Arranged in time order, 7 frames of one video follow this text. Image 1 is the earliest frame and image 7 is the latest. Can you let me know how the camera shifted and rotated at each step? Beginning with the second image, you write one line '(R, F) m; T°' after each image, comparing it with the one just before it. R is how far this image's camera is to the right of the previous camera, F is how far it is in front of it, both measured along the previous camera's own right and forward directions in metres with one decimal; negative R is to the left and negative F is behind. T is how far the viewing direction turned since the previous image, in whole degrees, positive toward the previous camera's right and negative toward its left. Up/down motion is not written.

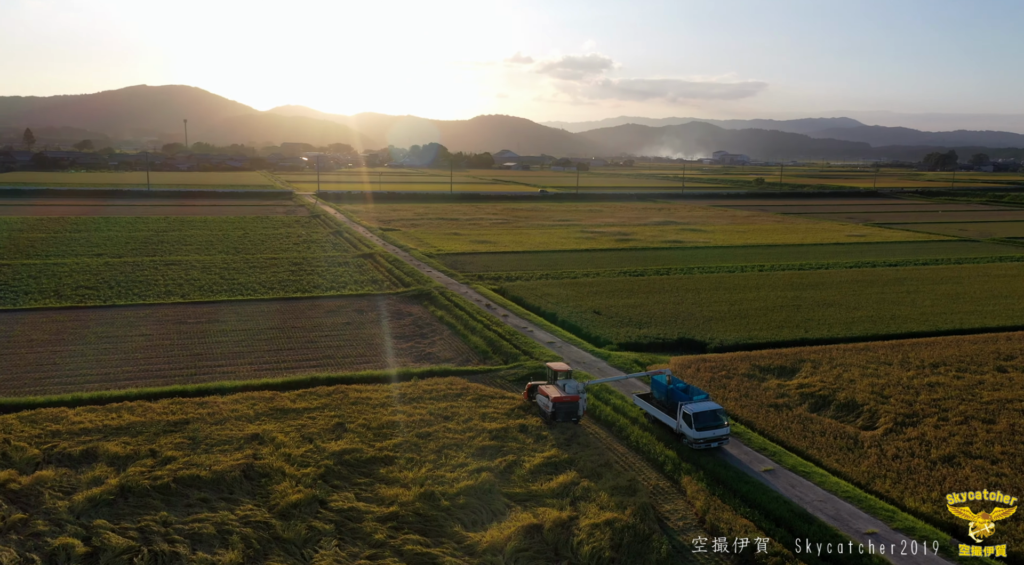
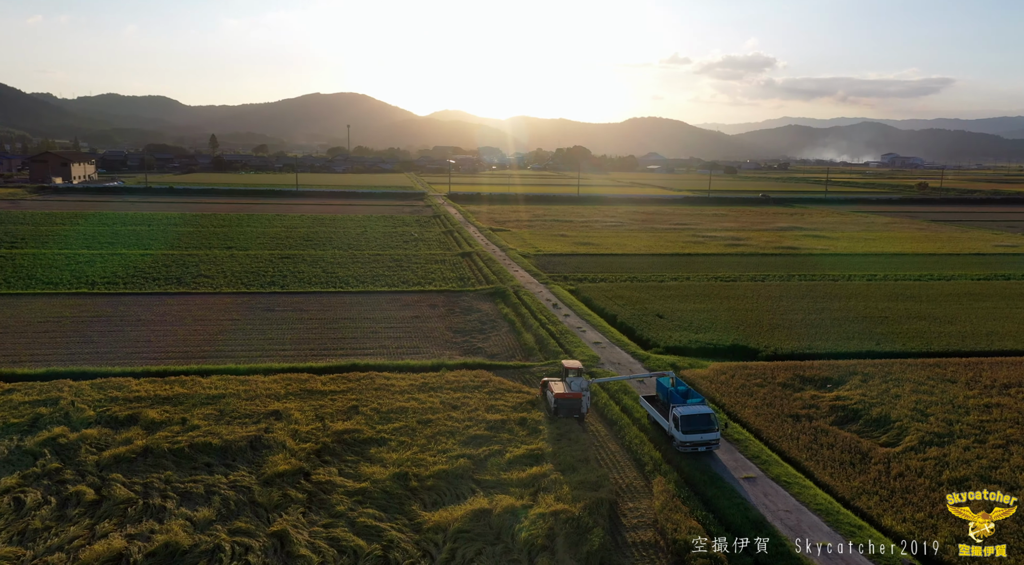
(+1.6, 0.0) m; -10°
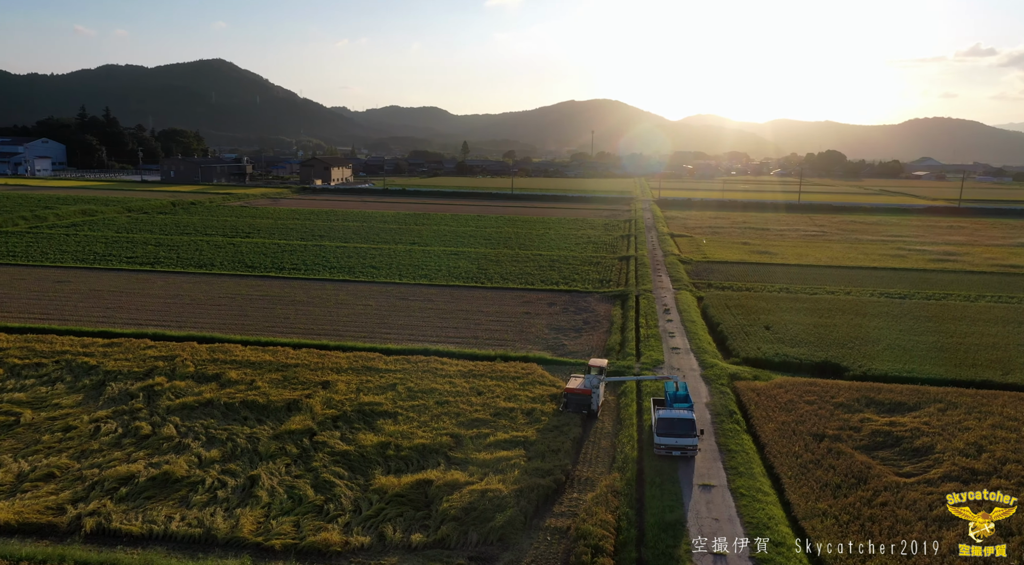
(+2.5, 0.0) m; -16°
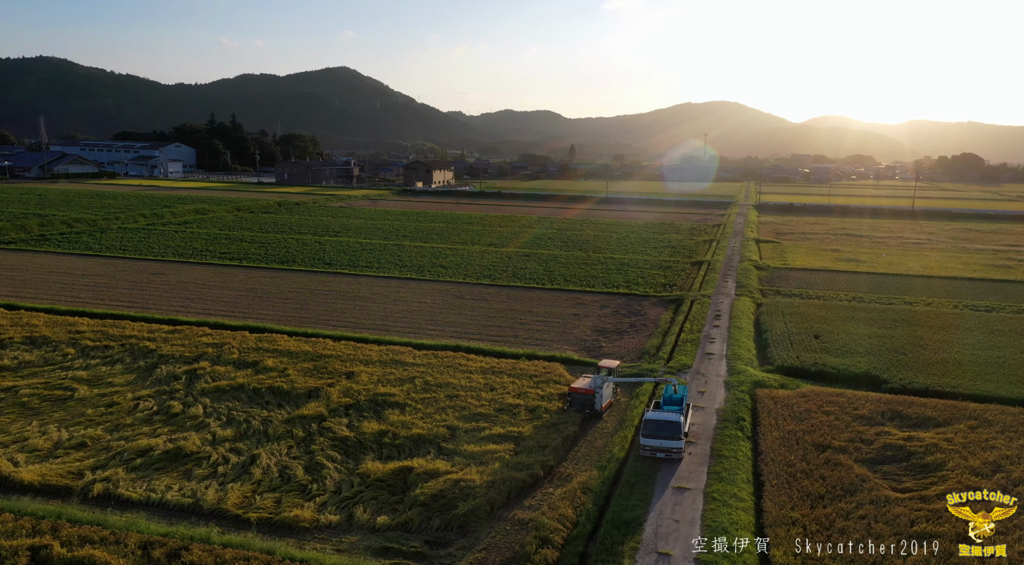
(+1.1, -0.1) m; -7°
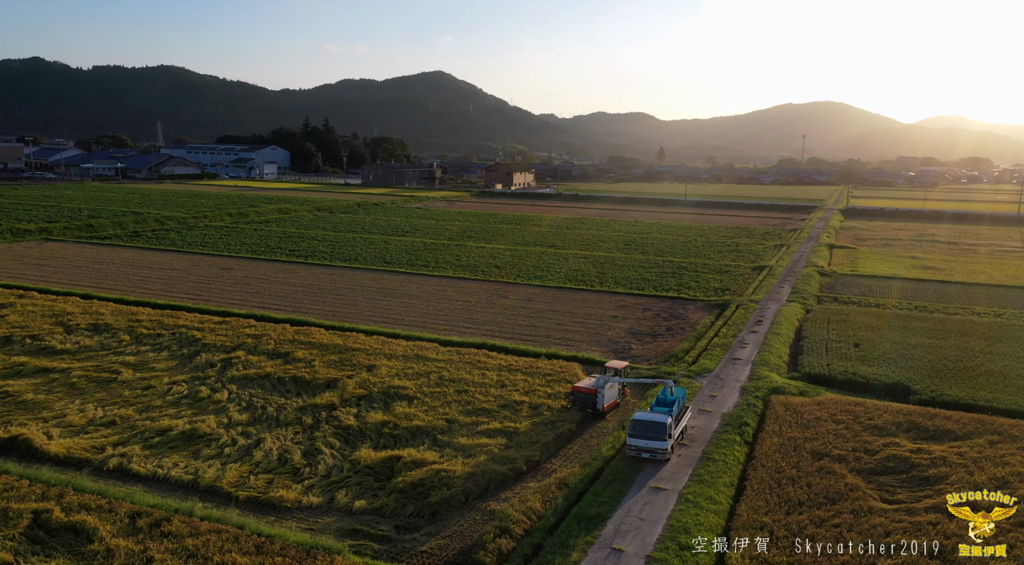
(+0.9, -0.1) m; -6°
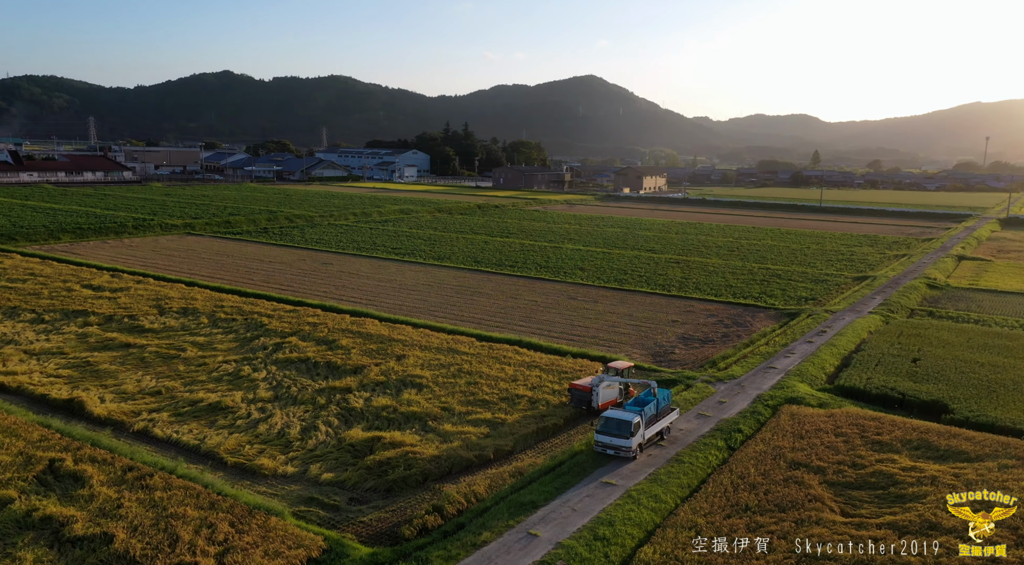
(+1.6, -0.2) m; -9°
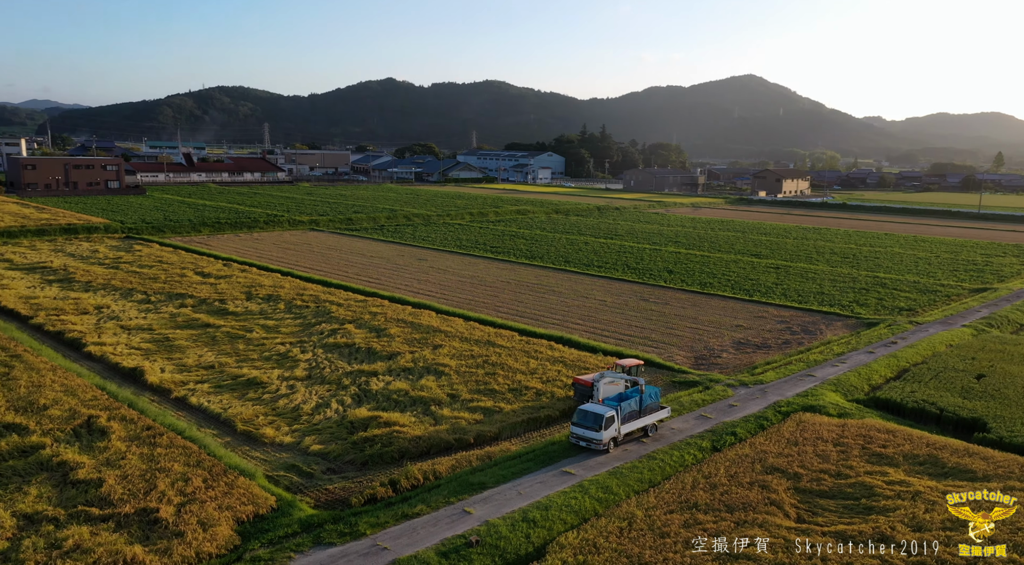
(+1.6, -0.2) m; -10°
